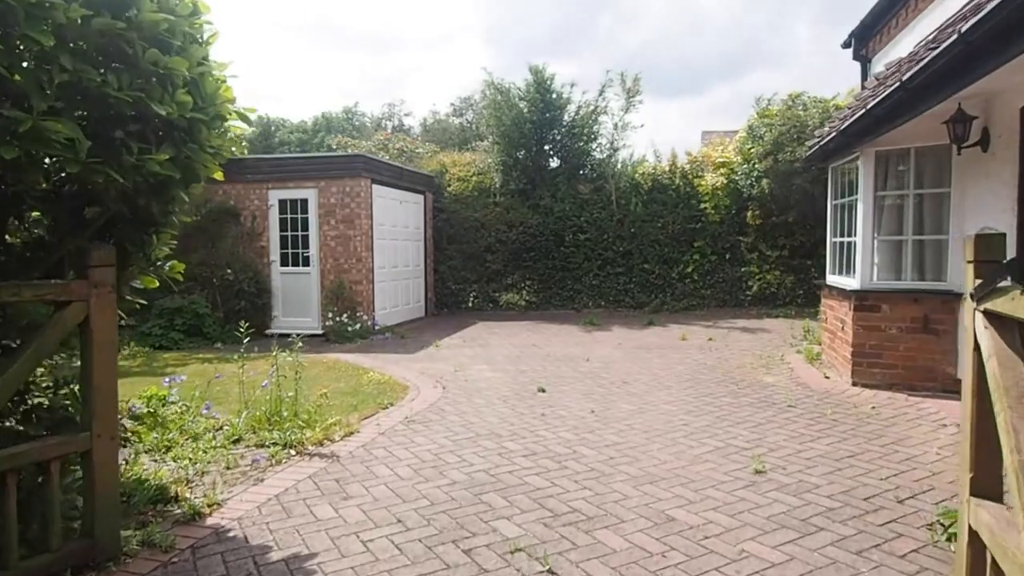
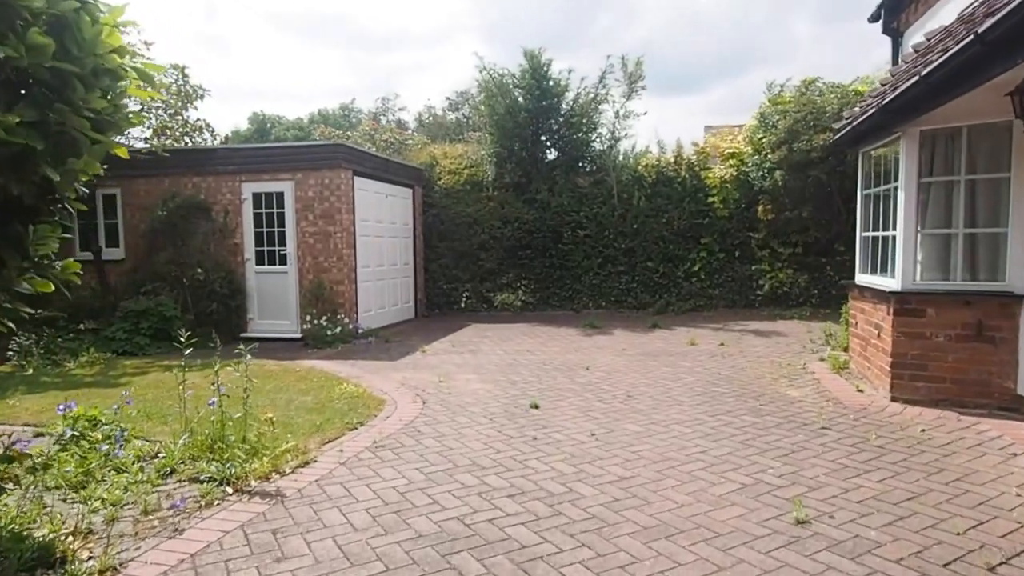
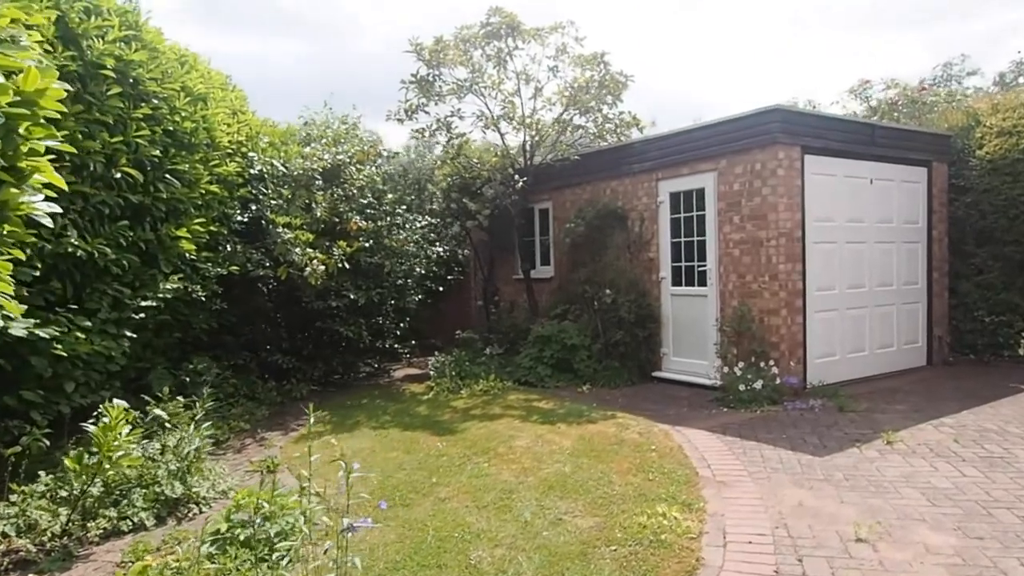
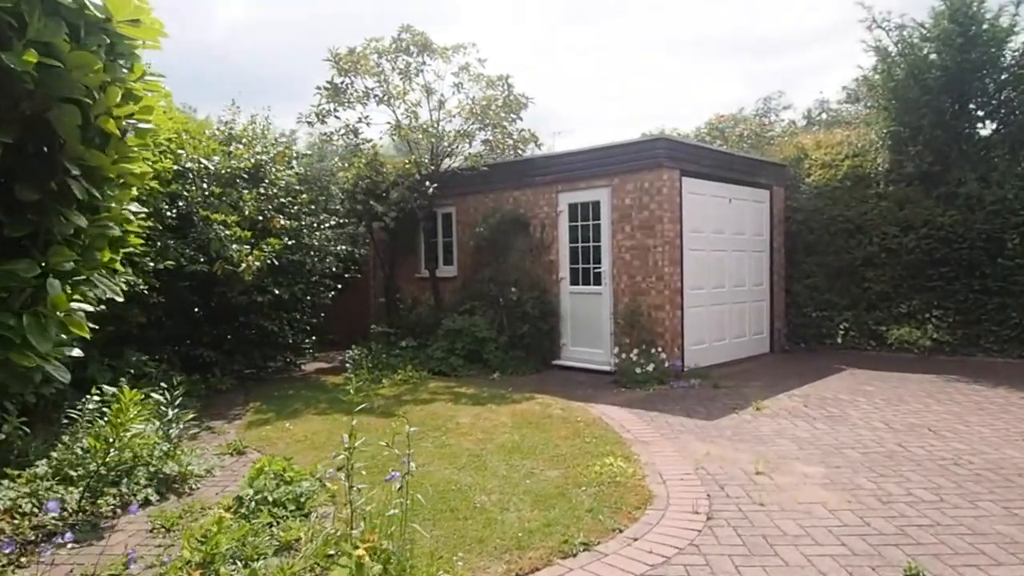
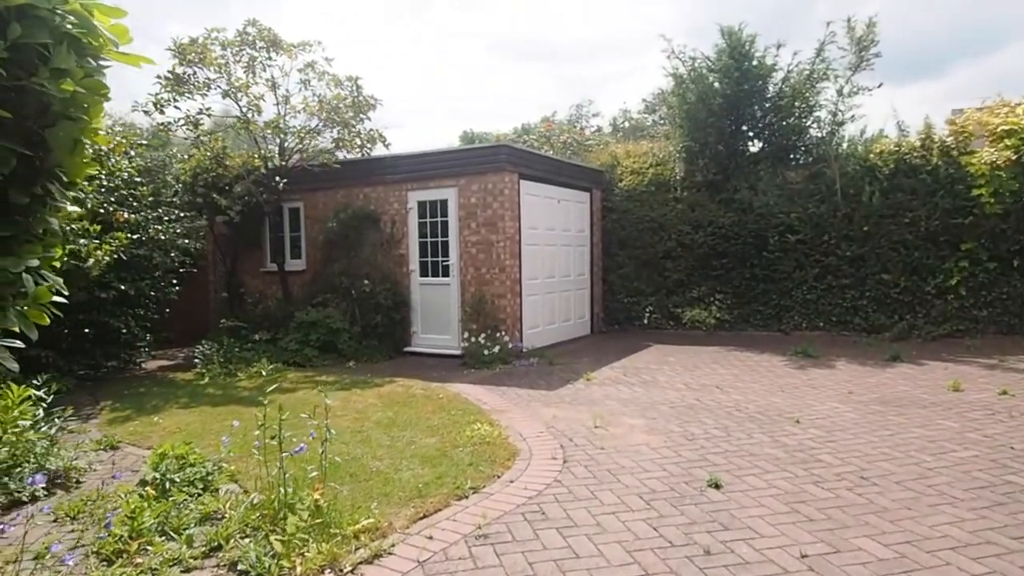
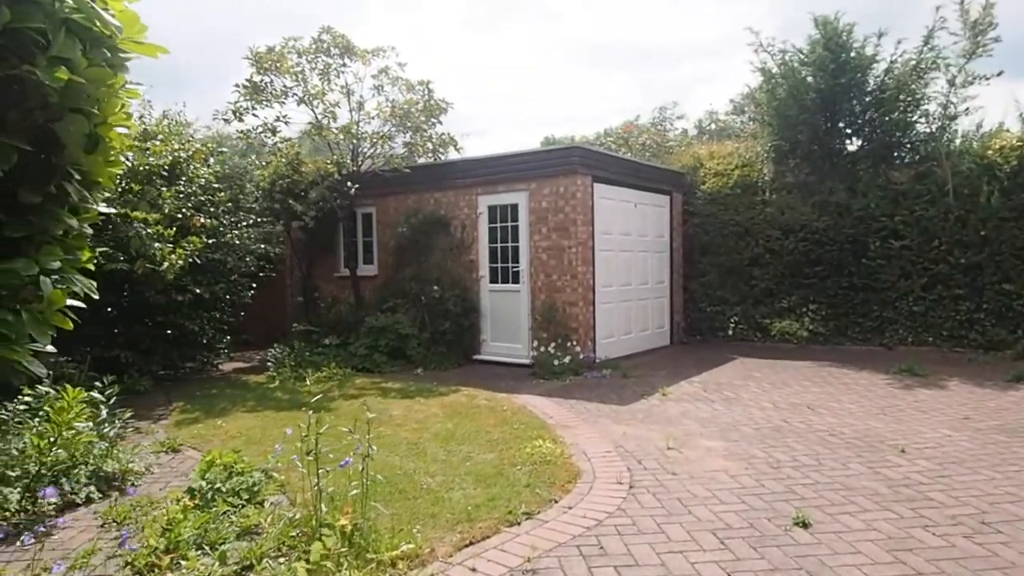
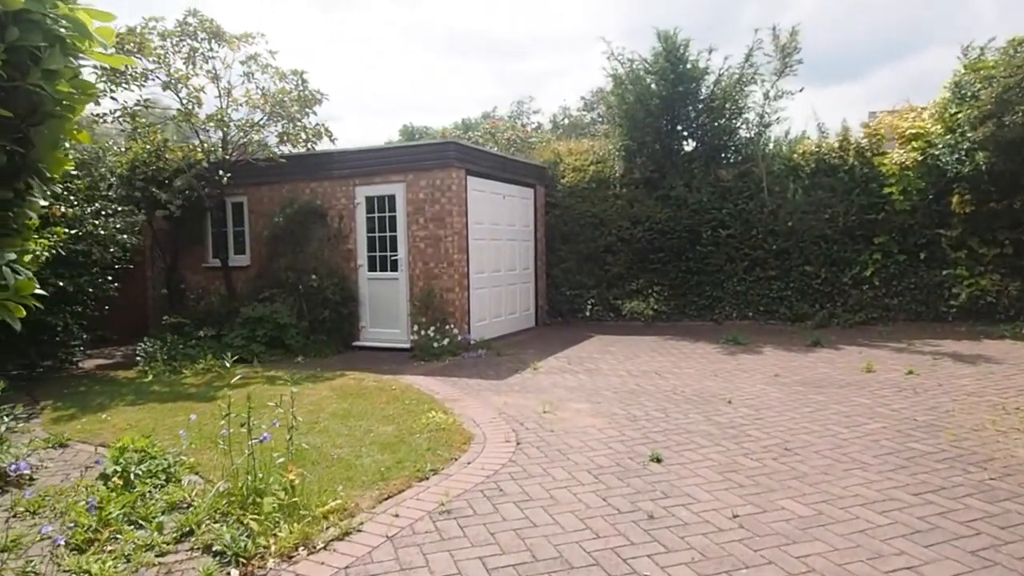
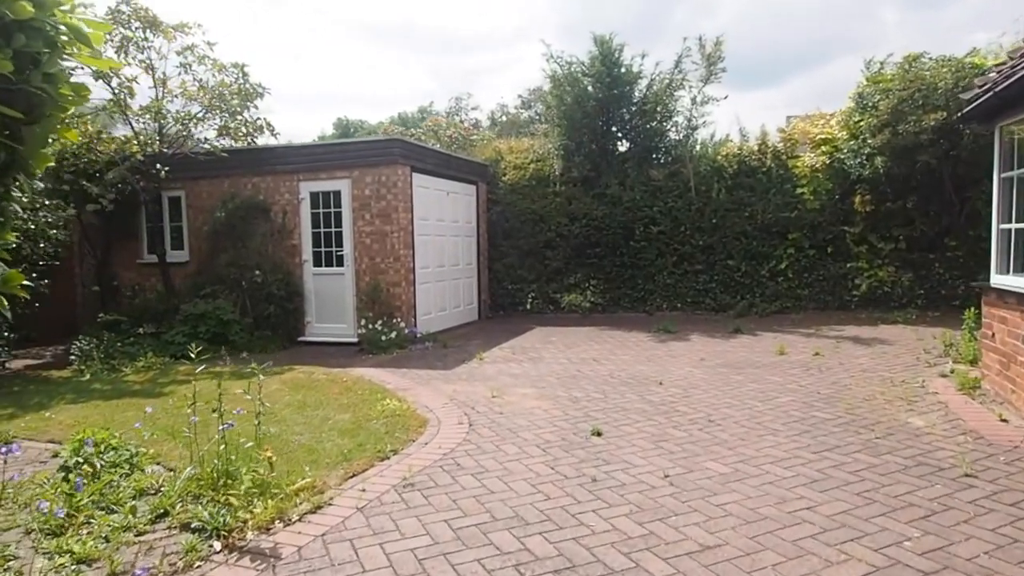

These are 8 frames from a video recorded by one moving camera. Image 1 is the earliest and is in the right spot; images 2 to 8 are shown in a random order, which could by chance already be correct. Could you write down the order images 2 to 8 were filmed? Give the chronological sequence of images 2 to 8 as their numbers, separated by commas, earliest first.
2, 8, 7, 5, 6, 4, 3
